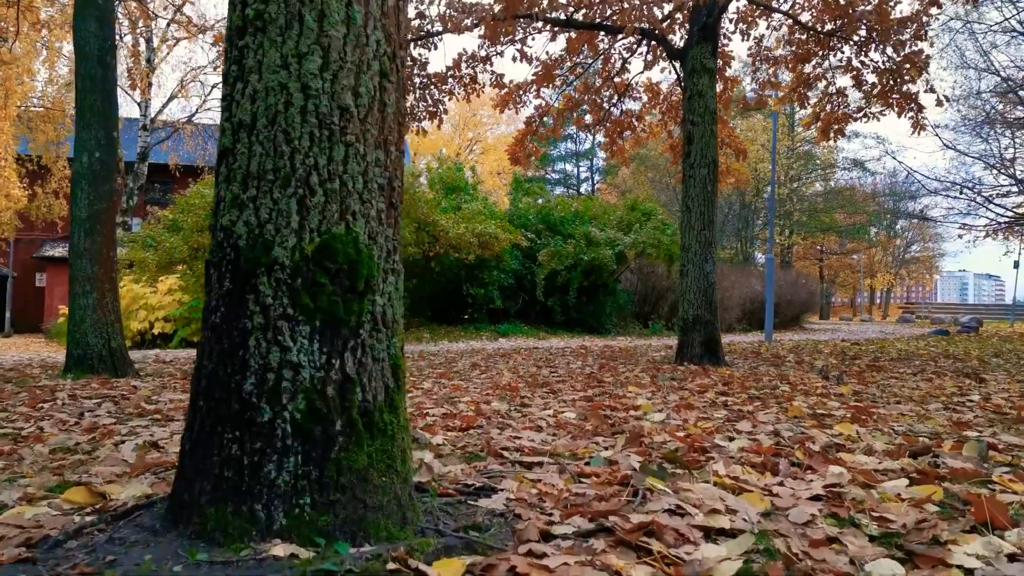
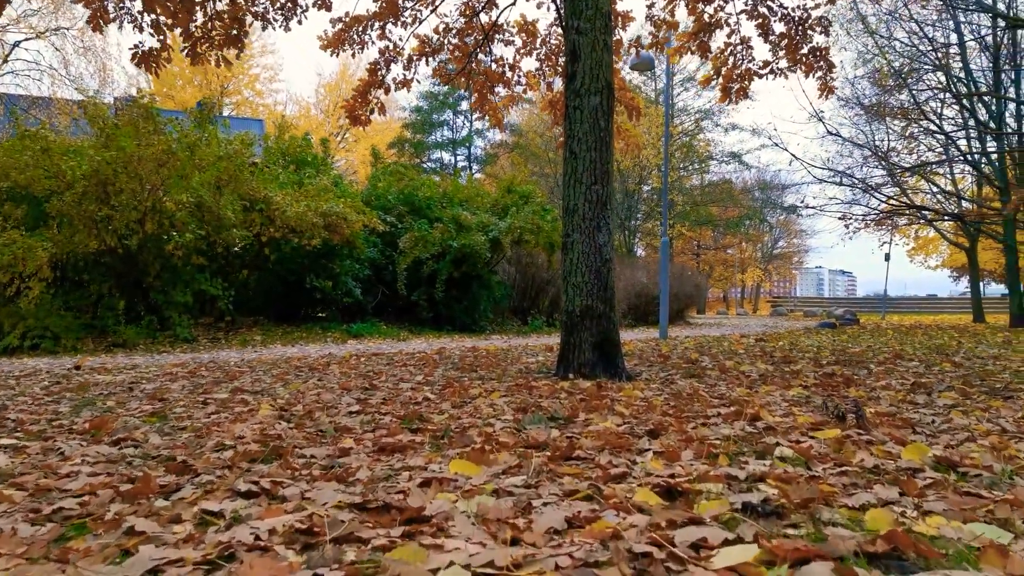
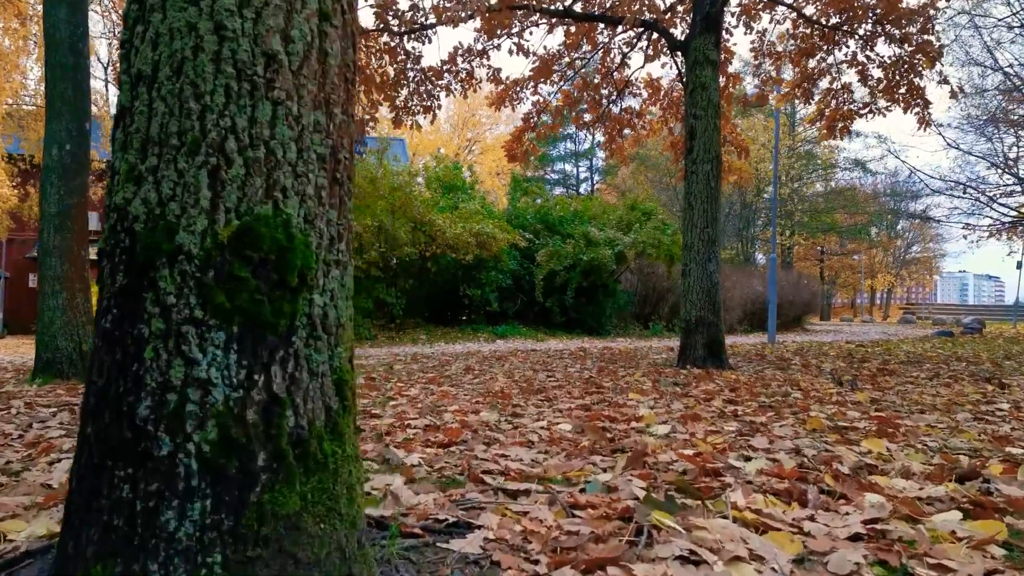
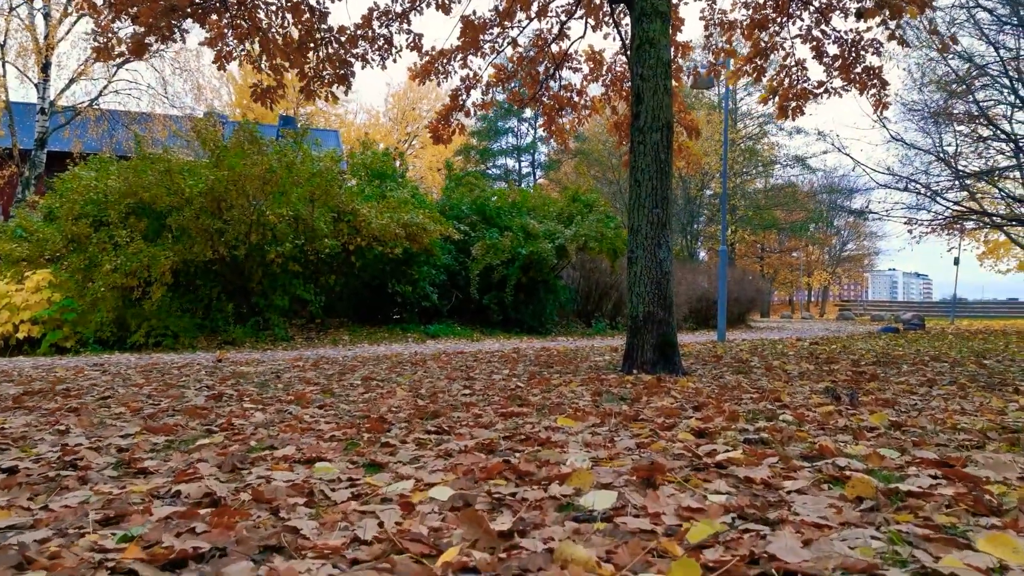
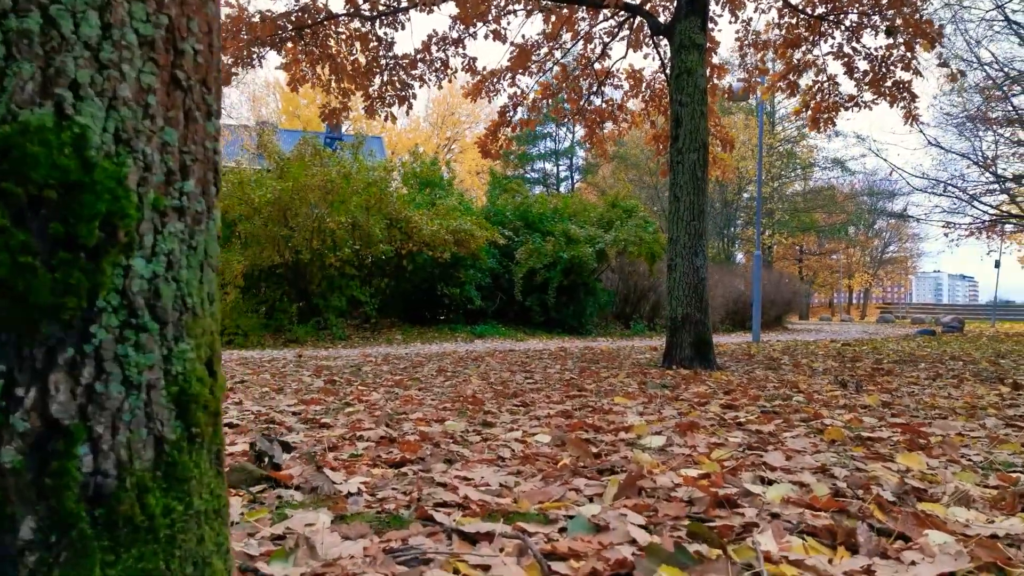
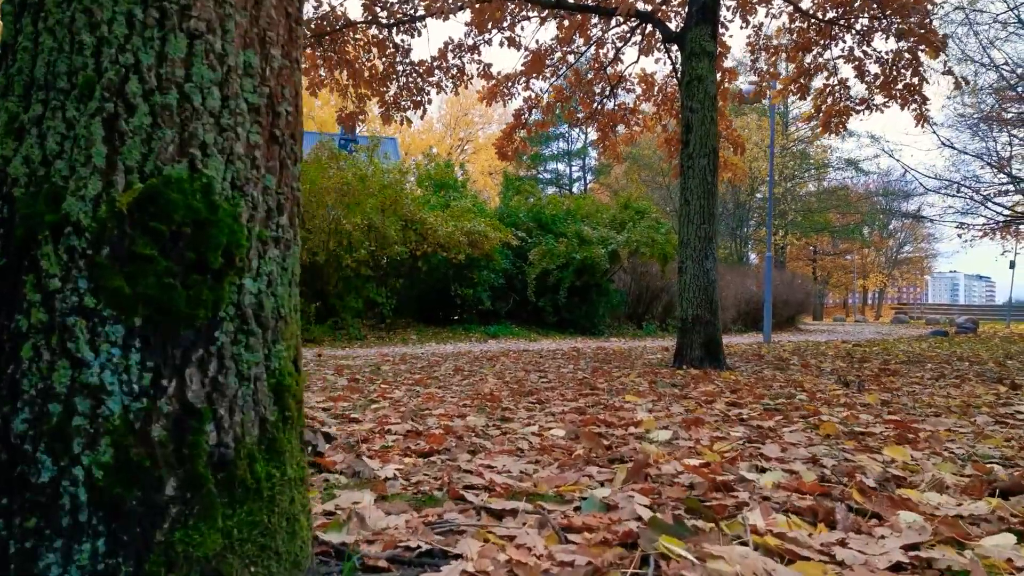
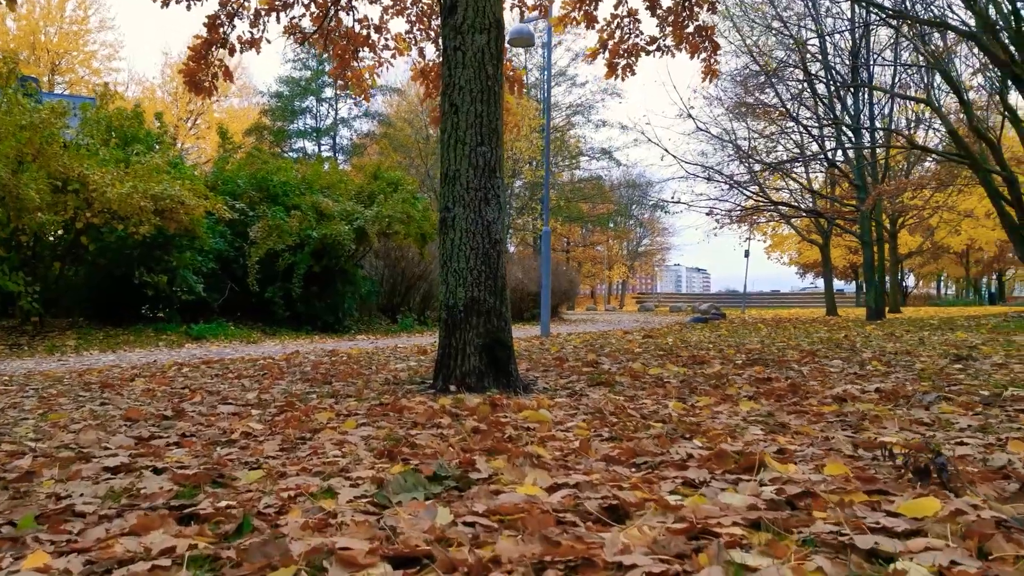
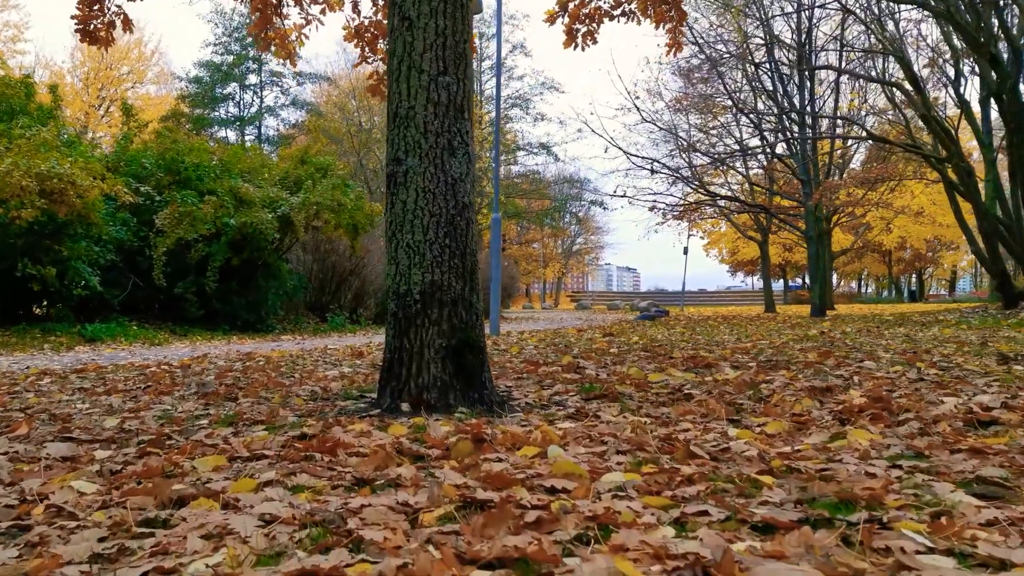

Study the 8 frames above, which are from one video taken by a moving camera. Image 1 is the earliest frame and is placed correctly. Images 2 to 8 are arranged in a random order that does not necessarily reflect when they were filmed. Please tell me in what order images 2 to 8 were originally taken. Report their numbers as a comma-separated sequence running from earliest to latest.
3, 6, 5, 4, 2, 7, 8
